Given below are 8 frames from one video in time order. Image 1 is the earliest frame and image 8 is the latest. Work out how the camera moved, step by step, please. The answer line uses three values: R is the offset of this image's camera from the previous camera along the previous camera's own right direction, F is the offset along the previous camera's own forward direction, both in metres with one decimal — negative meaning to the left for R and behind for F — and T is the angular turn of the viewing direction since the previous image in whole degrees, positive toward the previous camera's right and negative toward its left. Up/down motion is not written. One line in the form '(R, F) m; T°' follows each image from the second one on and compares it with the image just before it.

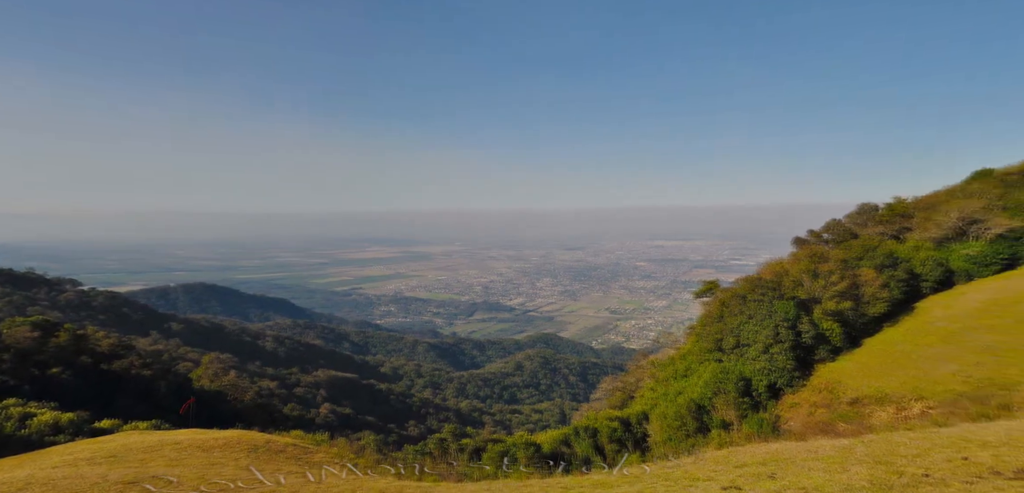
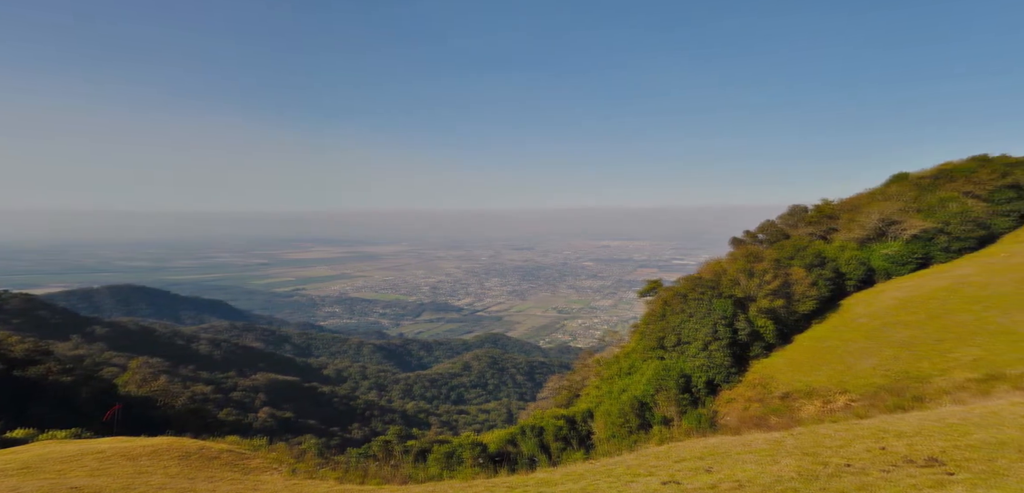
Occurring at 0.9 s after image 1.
(+0.7, -0.2) m; +4°
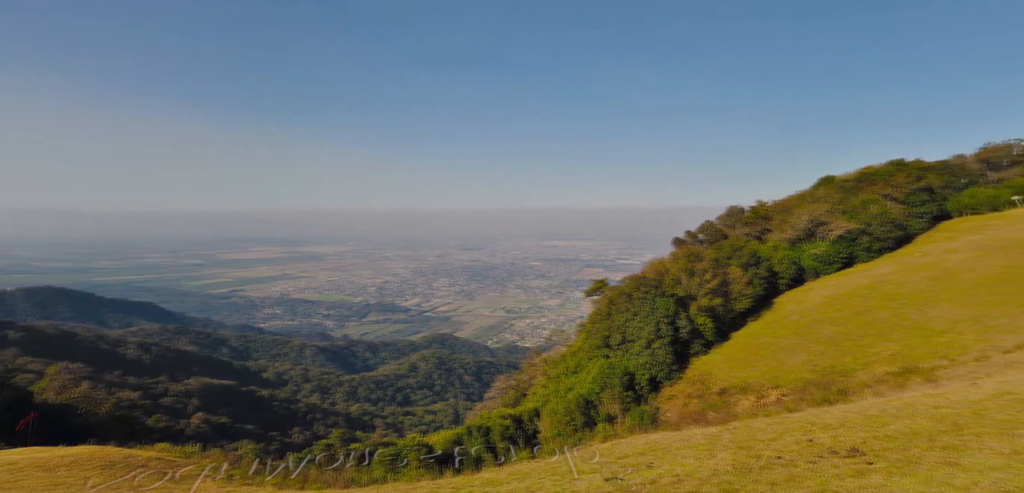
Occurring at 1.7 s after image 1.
(+0.7, 0.0) m; +4°
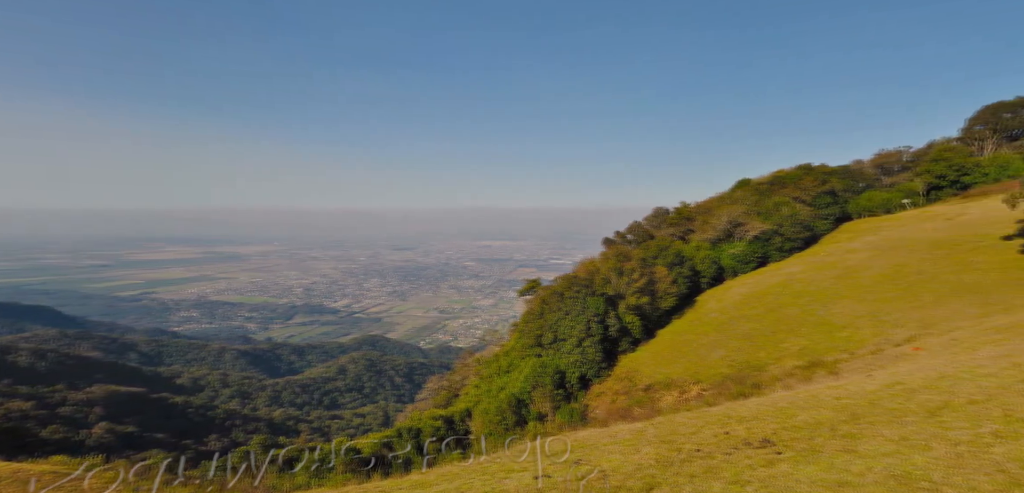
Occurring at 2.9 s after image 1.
(+0.7, +0.1) m; +6°
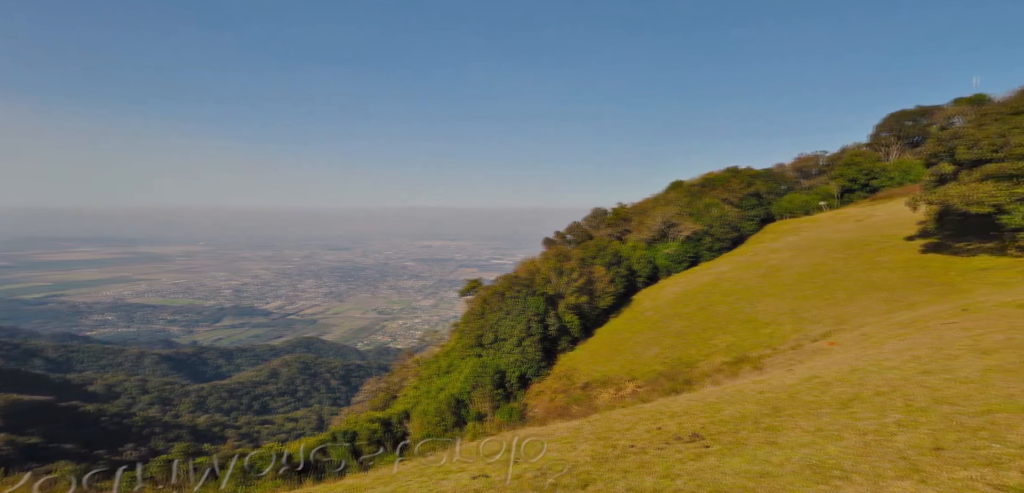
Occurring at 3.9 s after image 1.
(+0.4, +0.1) m; +5°
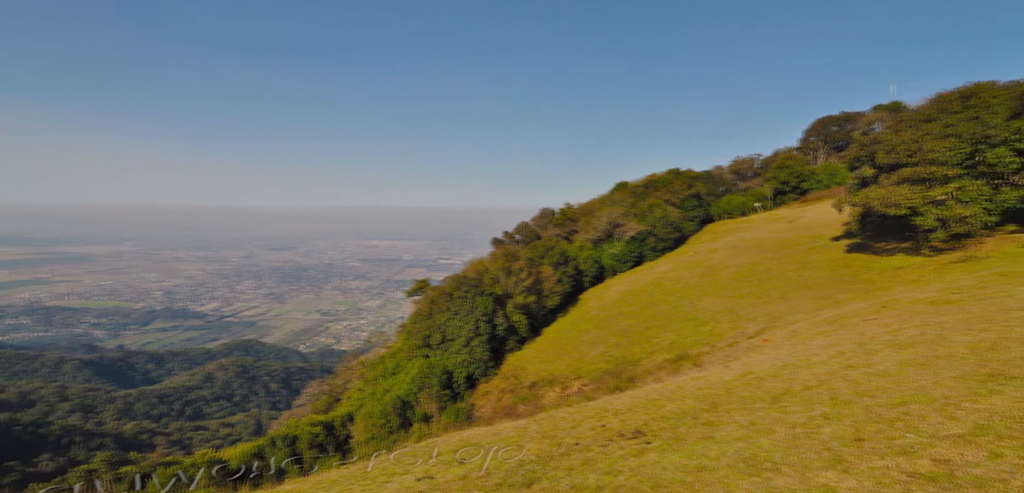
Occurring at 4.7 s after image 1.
(+0.3, +0.1) m; +5°
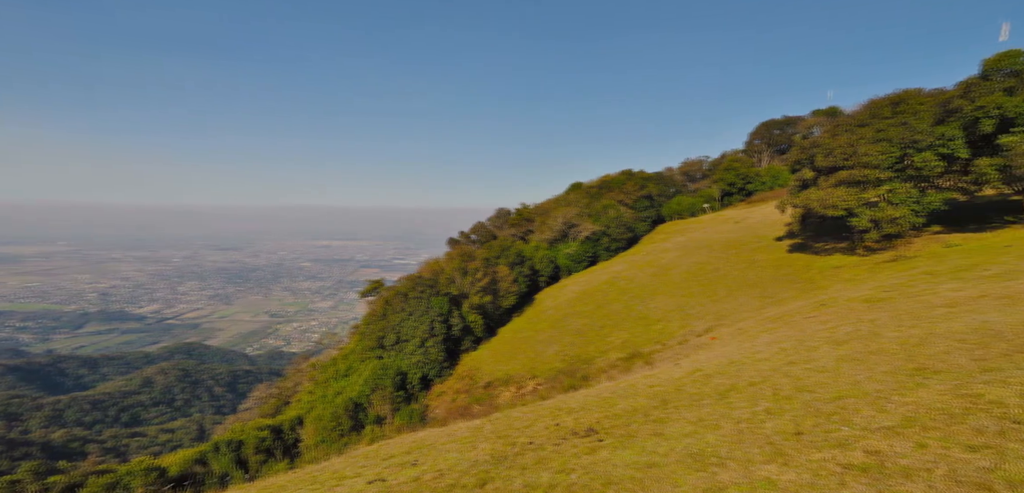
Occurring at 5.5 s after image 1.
(+0.2, 0.0) m; +4°
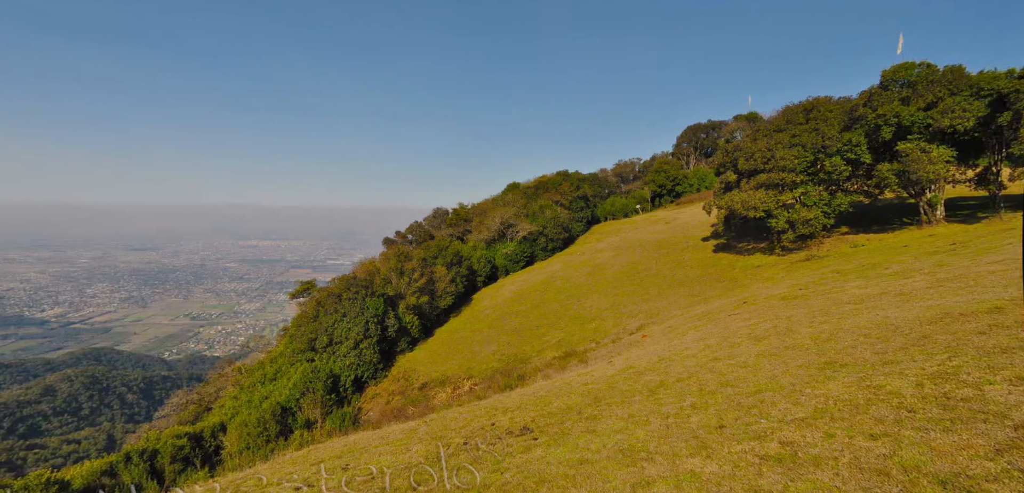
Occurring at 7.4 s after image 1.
(+0.2, +0.1) m; +6°
